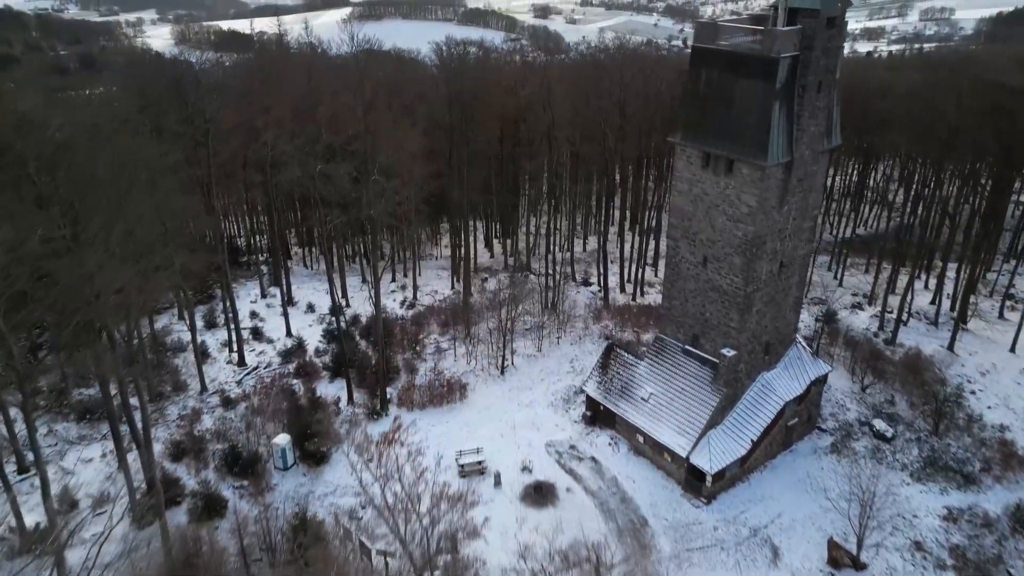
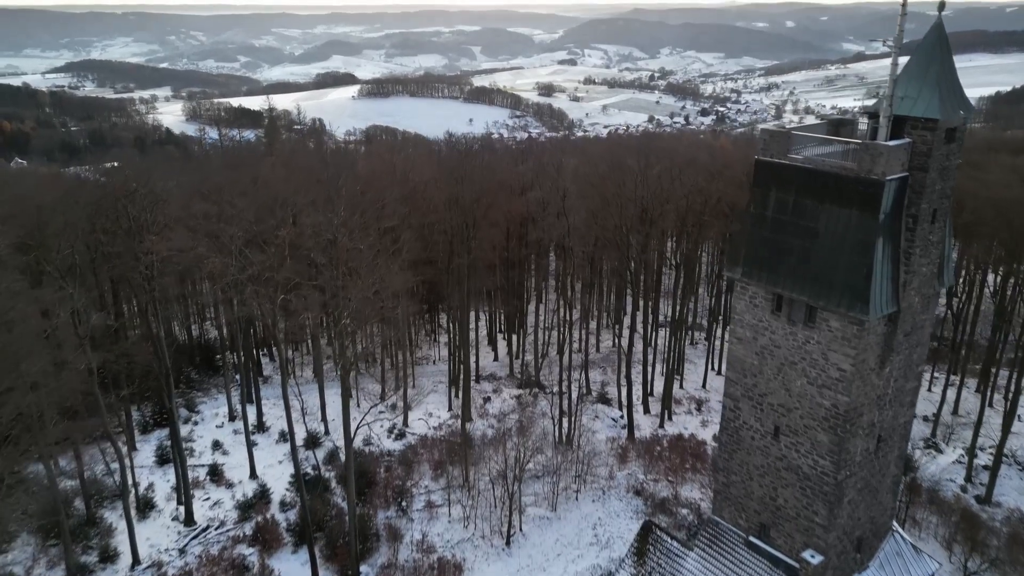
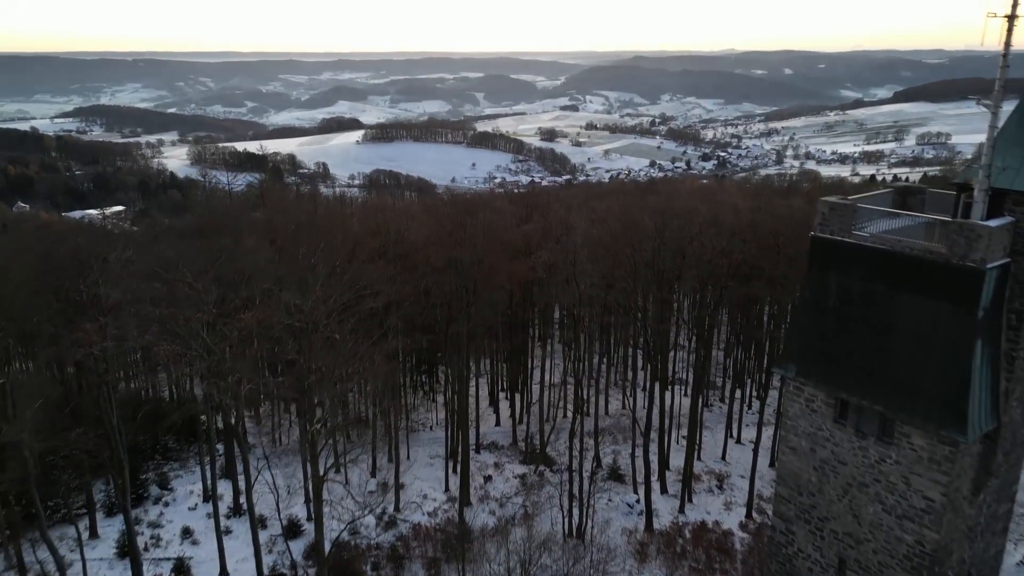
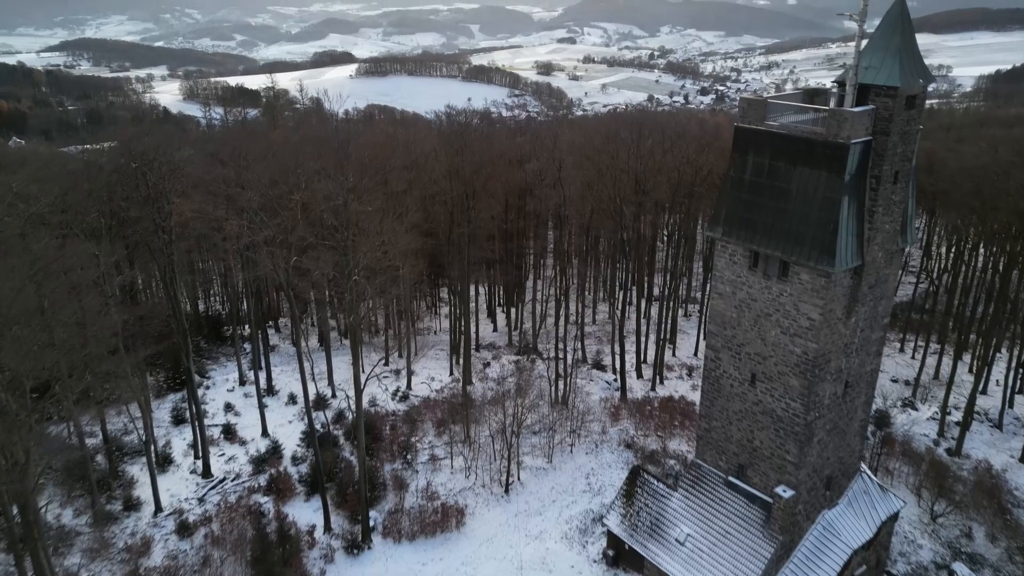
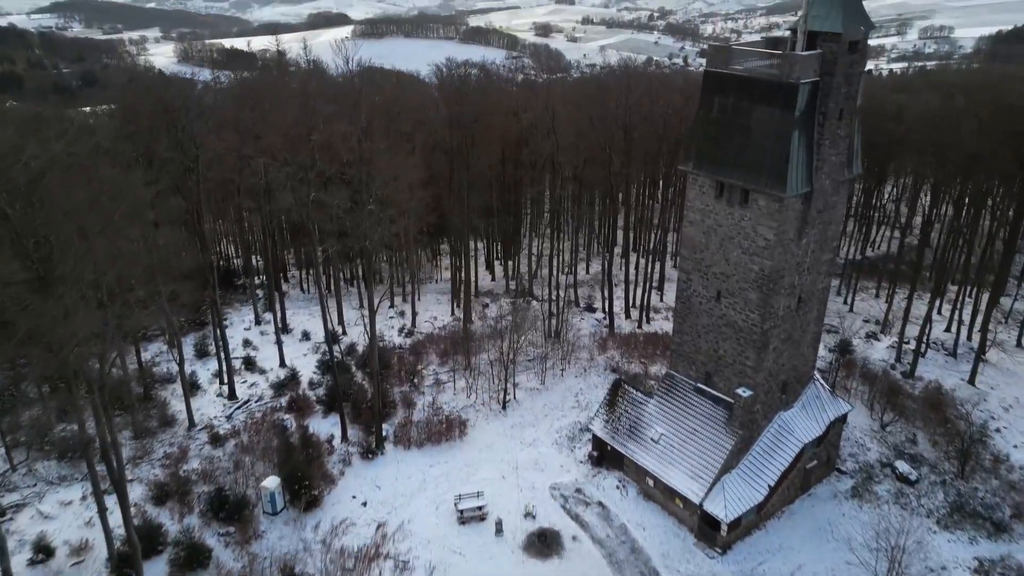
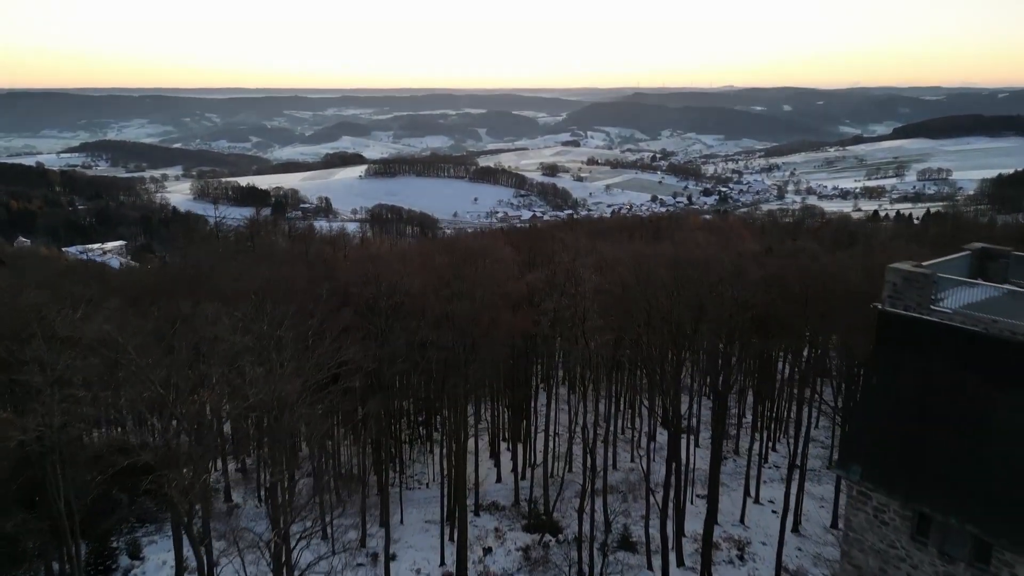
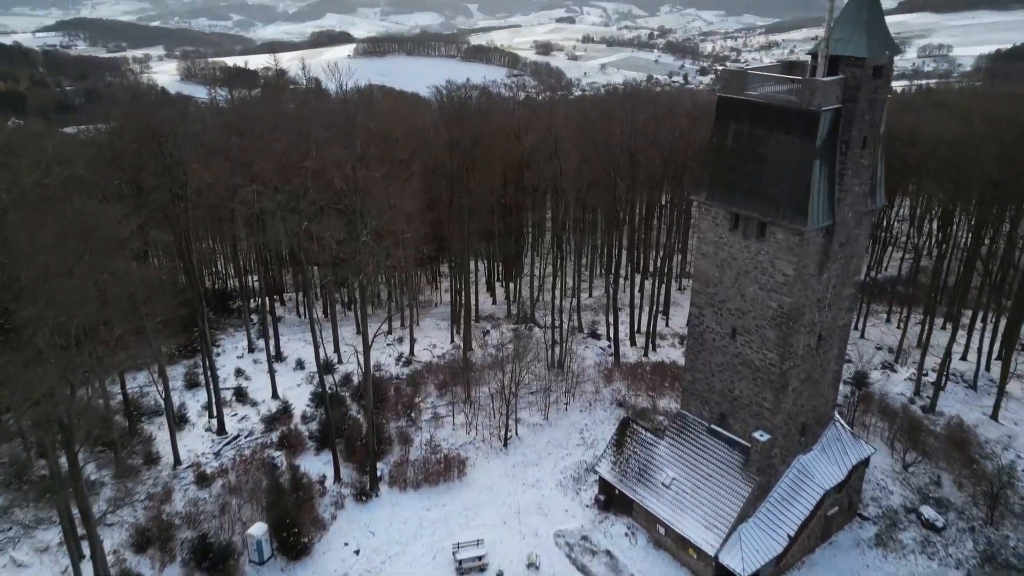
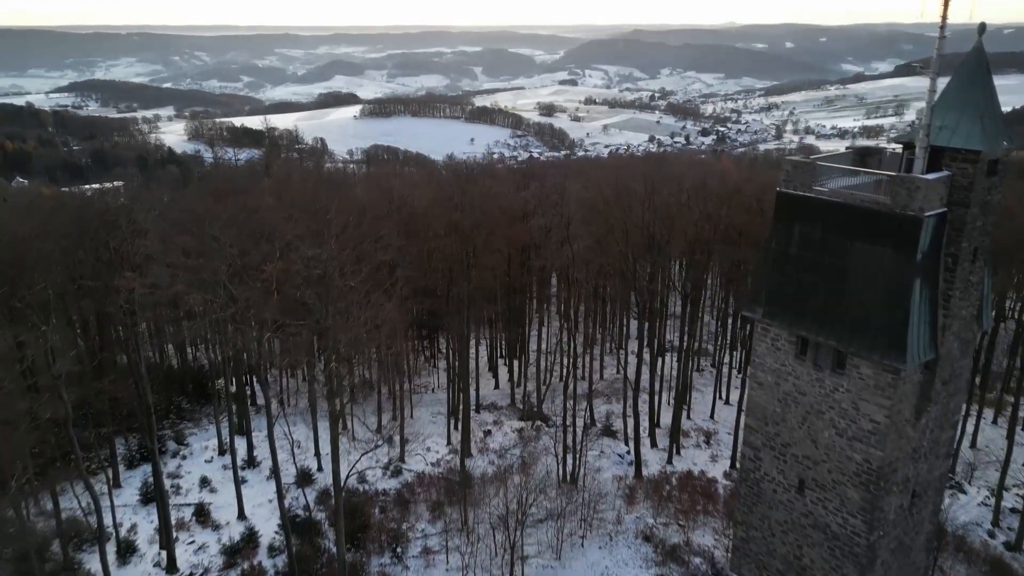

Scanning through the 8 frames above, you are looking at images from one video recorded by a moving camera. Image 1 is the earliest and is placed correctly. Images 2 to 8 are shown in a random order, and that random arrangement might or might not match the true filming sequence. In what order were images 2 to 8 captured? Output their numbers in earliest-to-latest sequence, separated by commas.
5, 7, 4, 2, 8, 3, 6
